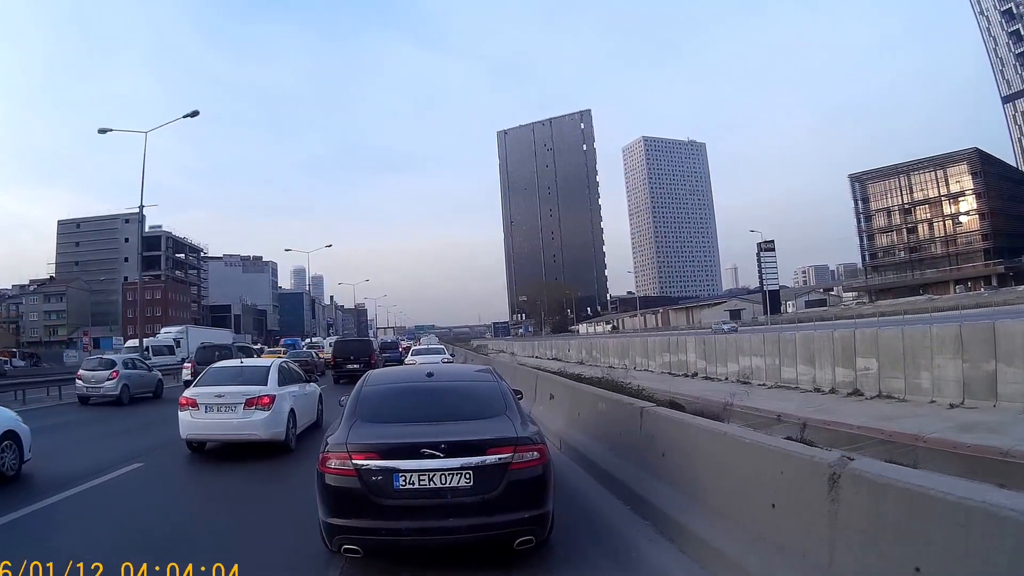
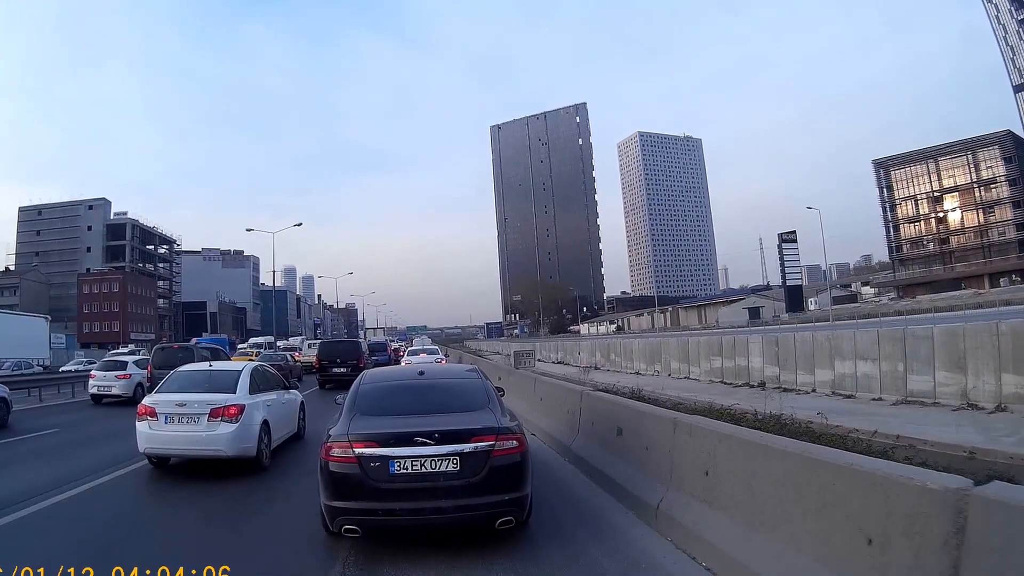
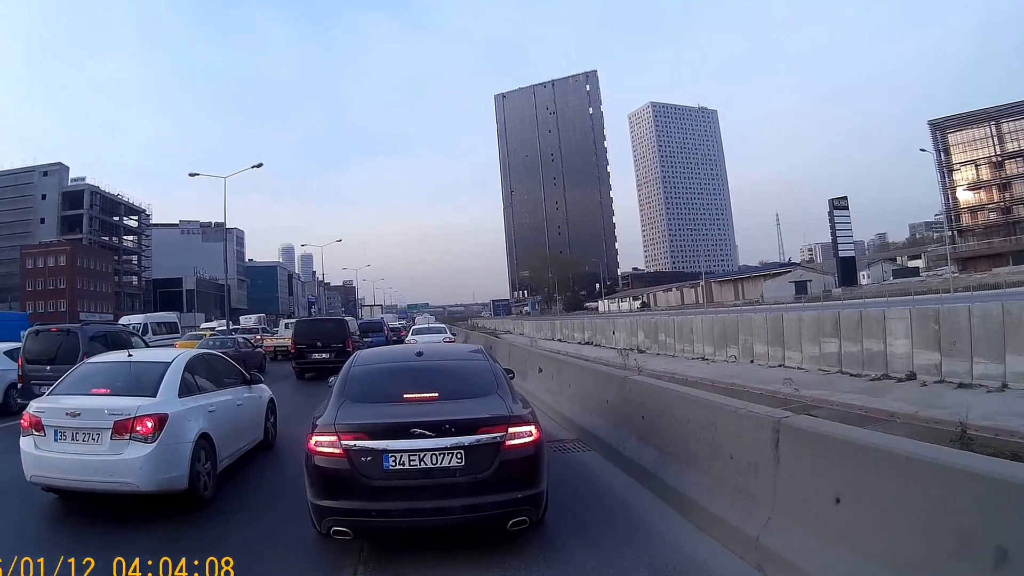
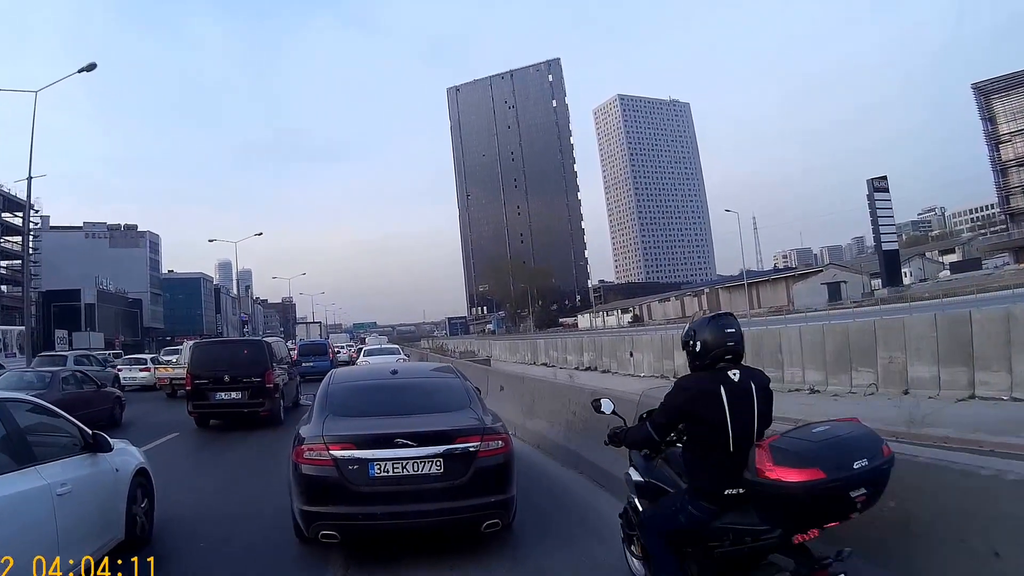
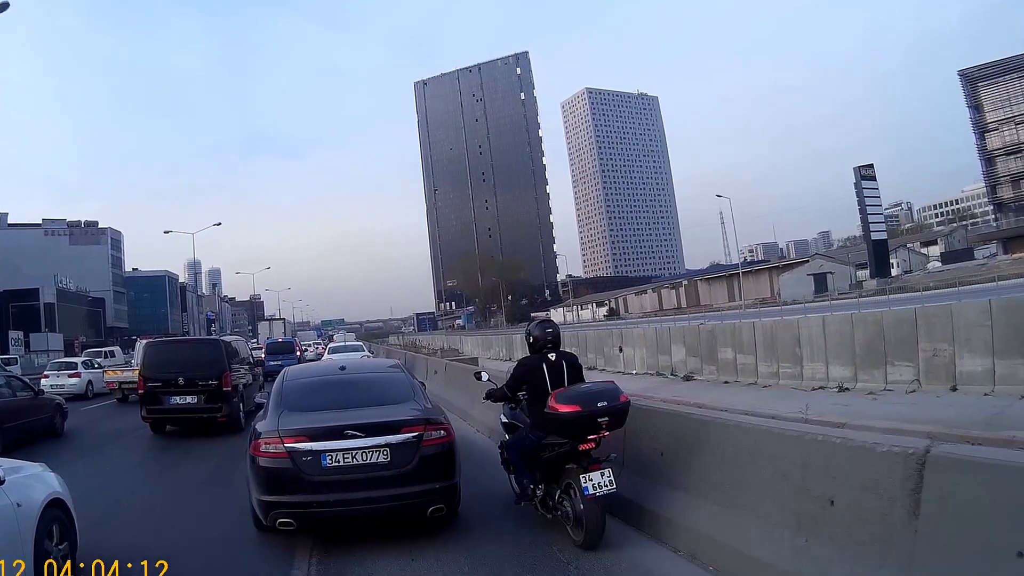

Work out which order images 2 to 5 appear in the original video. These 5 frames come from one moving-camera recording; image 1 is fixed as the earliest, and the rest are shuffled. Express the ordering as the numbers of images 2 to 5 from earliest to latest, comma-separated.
2, 3, 4, 5
